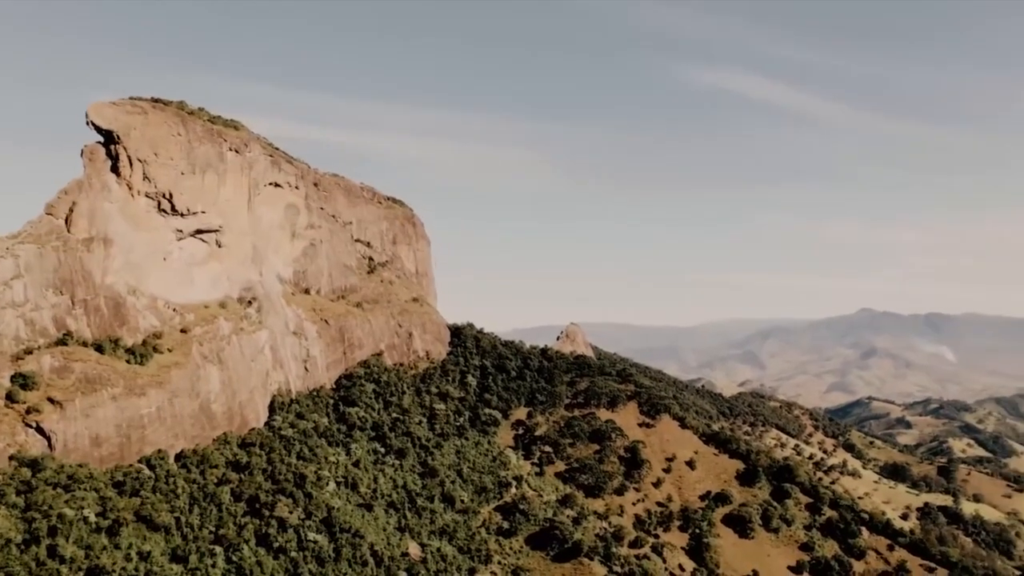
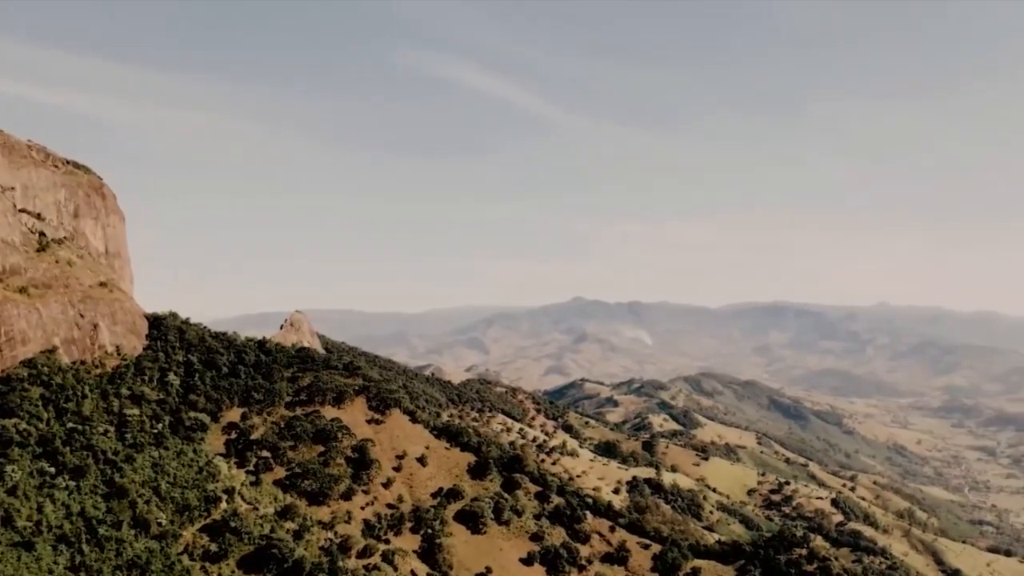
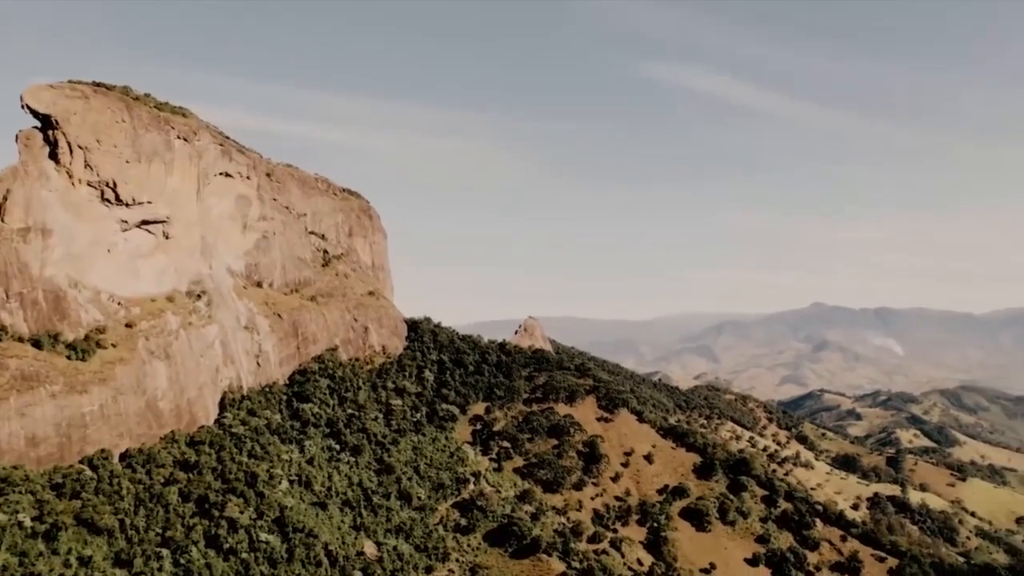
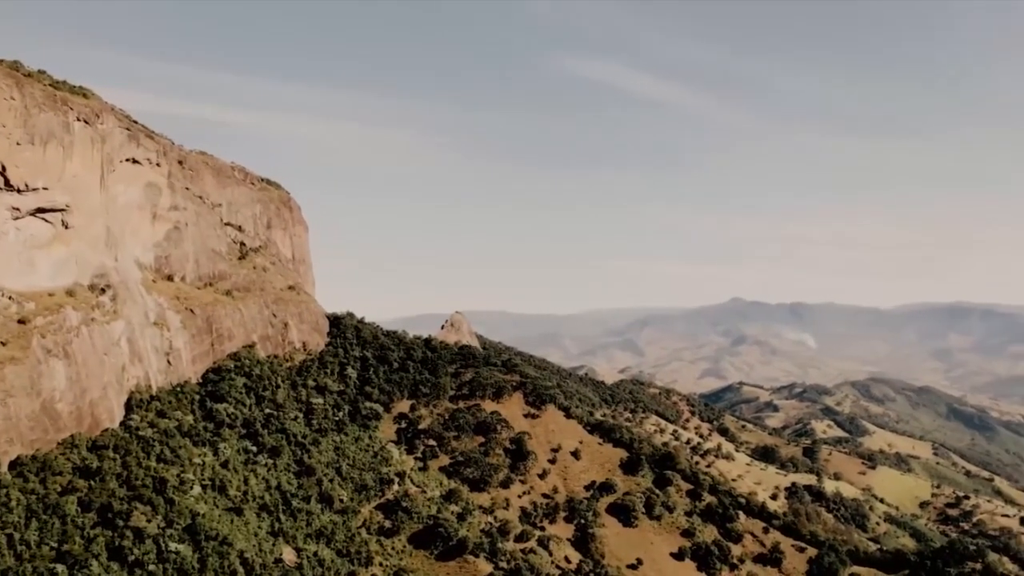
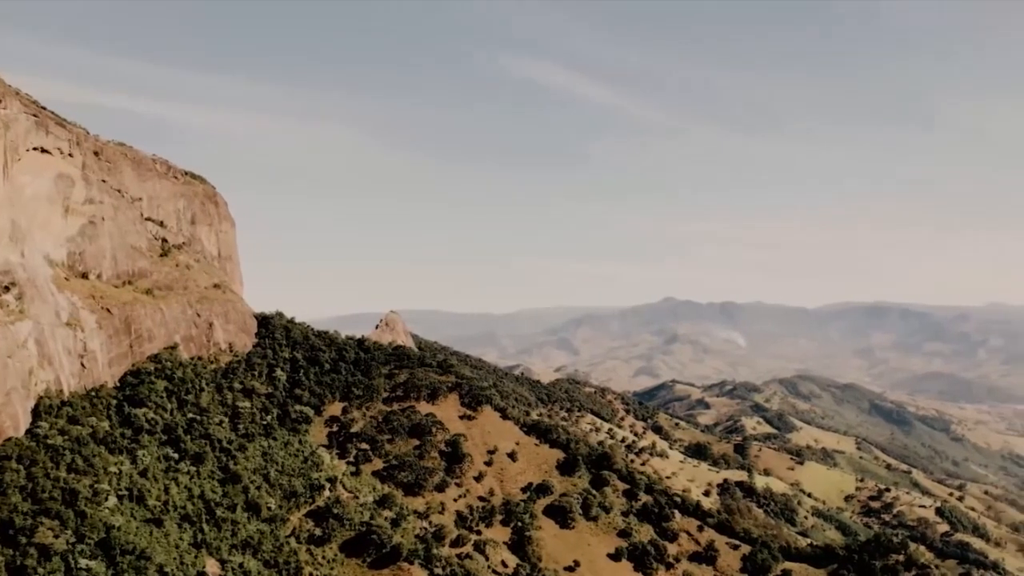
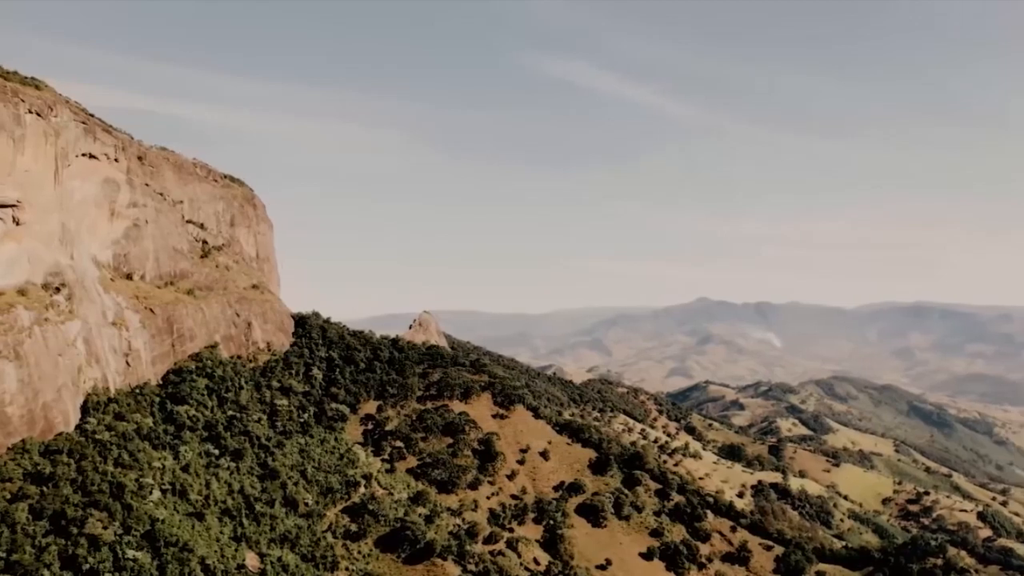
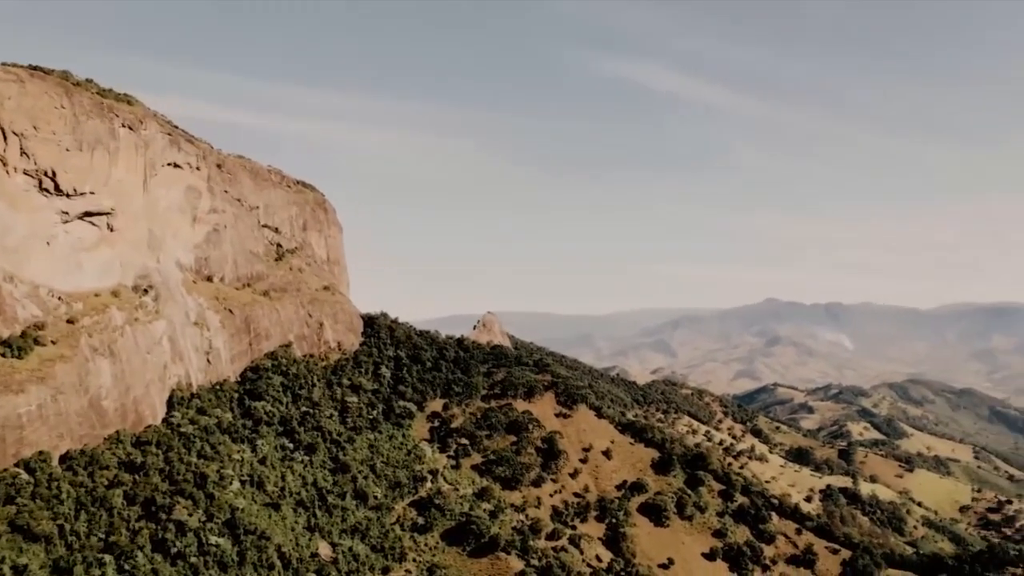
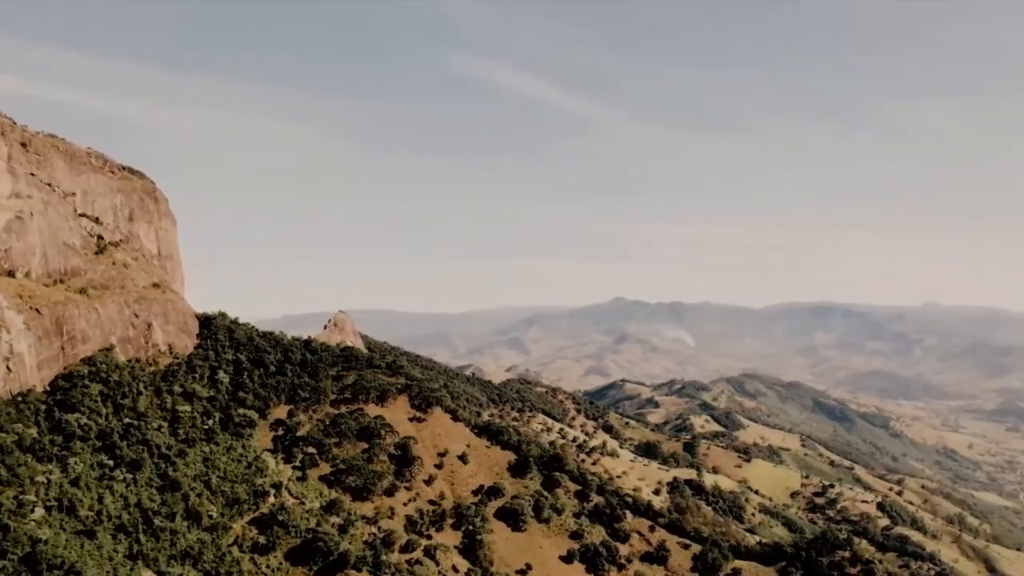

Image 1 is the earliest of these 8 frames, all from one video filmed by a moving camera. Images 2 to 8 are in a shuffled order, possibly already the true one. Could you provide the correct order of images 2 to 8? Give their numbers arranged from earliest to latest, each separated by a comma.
3, 7, 4, 6, 5, 8, 2
